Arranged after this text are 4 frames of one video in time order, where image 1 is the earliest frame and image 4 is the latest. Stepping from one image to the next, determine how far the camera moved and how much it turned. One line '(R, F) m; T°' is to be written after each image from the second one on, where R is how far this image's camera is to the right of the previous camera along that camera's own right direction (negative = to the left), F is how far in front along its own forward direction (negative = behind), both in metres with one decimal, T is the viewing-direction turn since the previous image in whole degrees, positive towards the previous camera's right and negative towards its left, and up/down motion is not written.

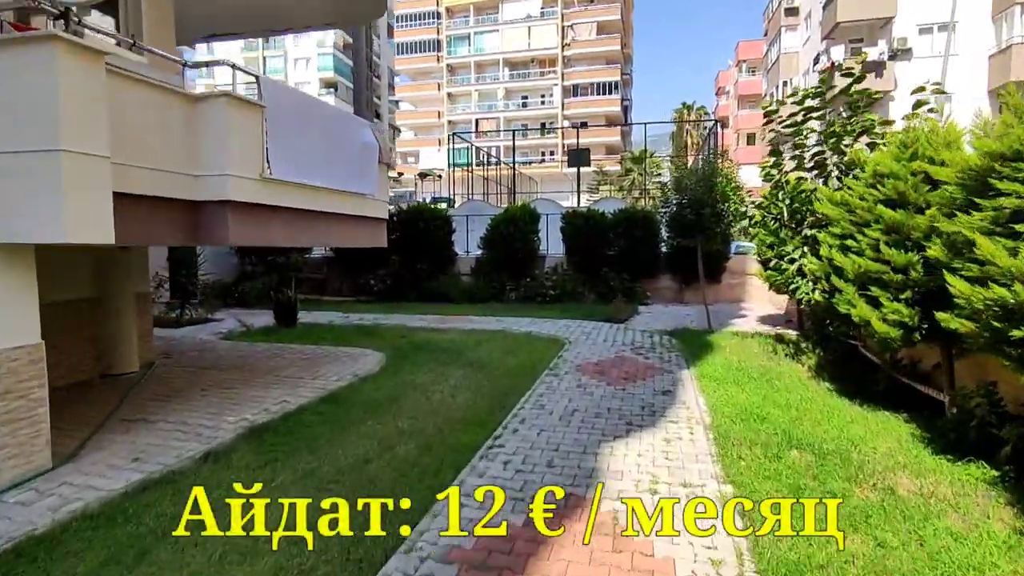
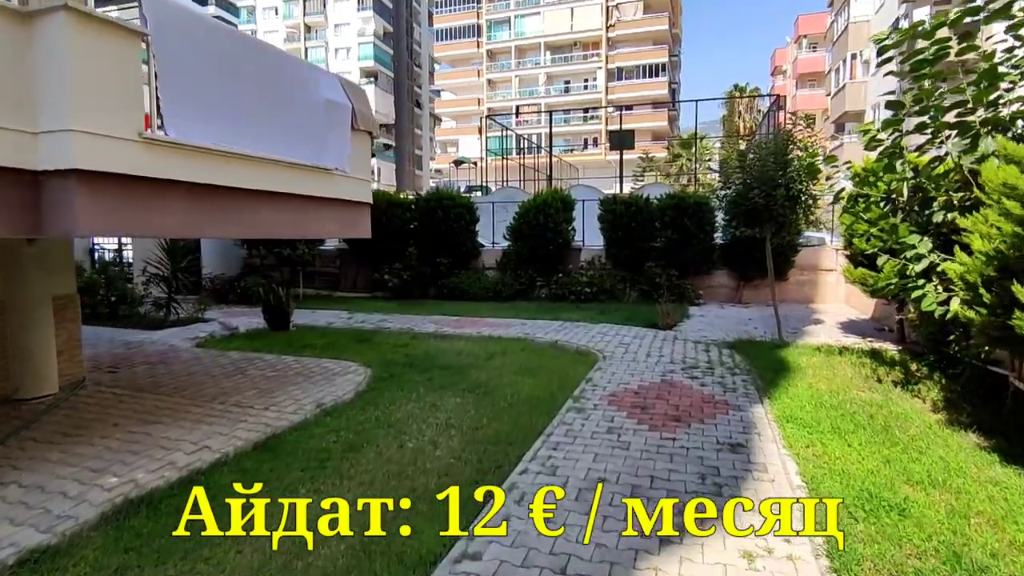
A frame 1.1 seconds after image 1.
(+0.3, +1.6) m; -4°
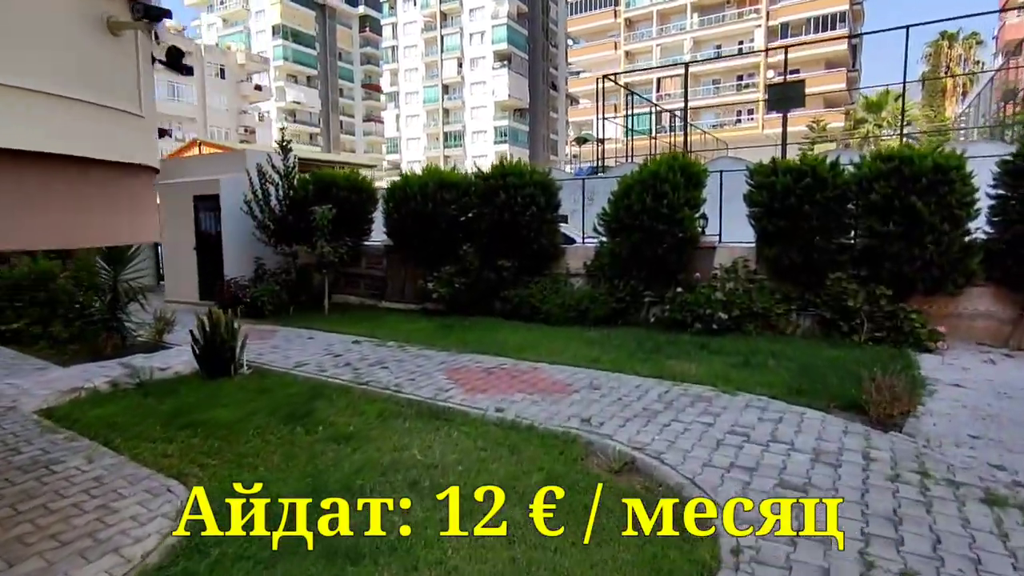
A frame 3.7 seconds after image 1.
(+0.7, +3.9) m; -14°
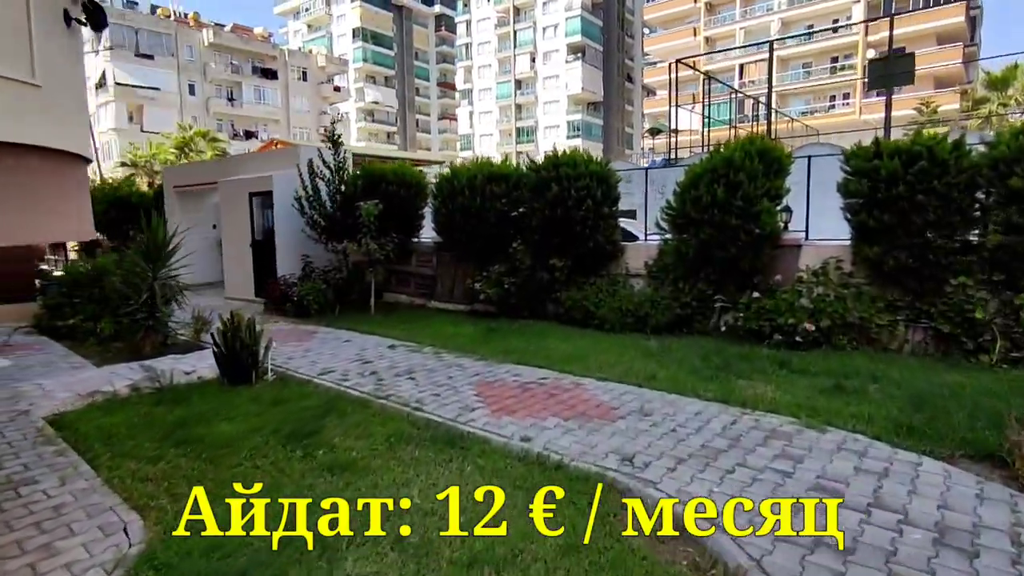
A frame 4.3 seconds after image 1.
(+0.3, +0.7) m; -8°
